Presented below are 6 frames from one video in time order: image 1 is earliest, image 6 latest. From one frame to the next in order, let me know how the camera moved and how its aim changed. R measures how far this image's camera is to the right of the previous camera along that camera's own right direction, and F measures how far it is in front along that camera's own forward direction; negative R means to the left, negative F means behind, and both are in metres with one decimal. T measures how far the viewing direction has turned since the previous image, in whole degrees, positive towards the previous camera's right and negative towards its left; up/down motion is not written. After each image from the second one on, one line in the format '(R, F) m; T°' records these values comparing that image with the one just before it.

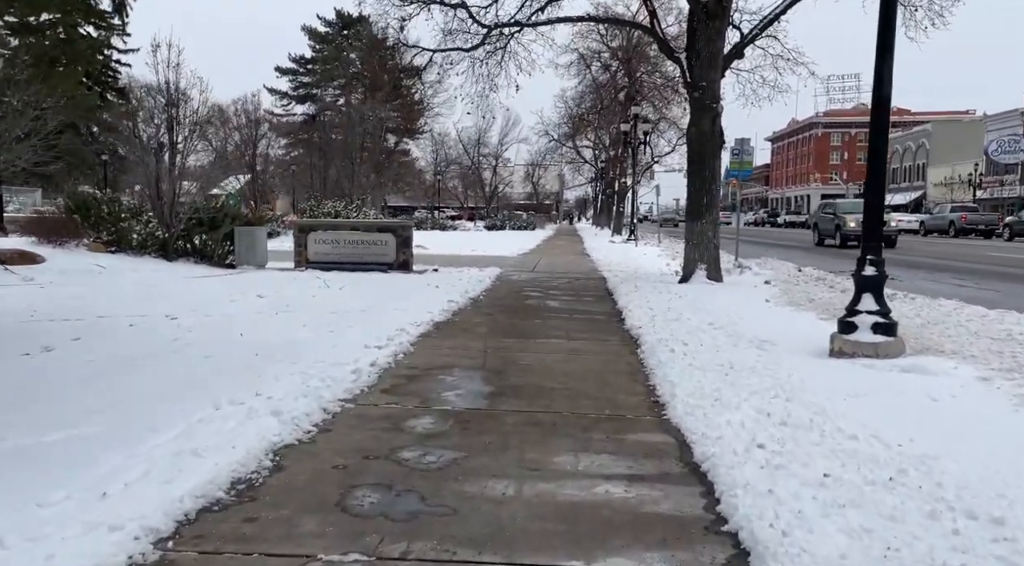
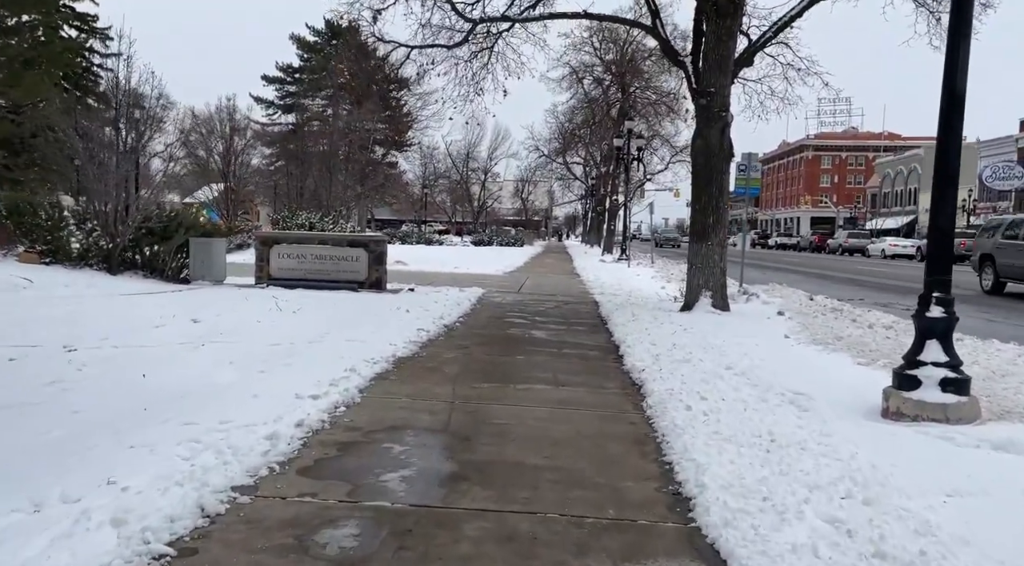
(+0.1, +1.6) m; +1°
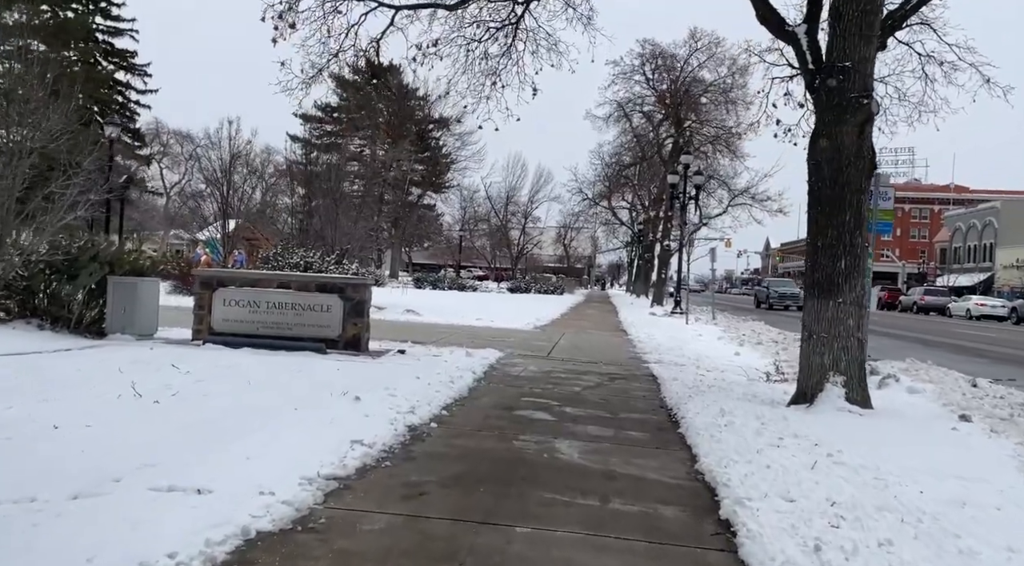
(+0.2, +4.4) m; -3°
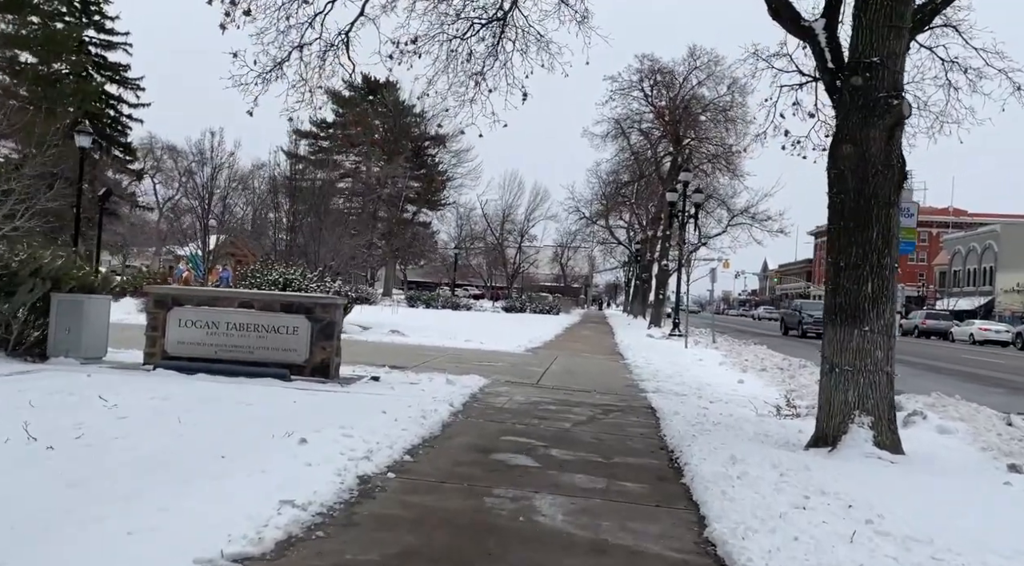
(+0.2, +1.1) m; 0°
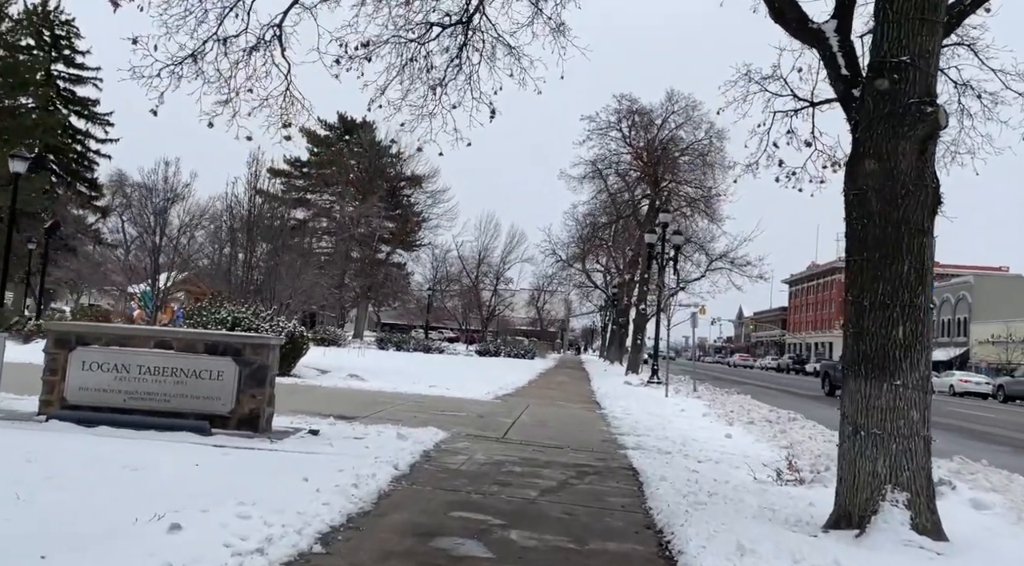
(+0.2, +1.4) m; +2°
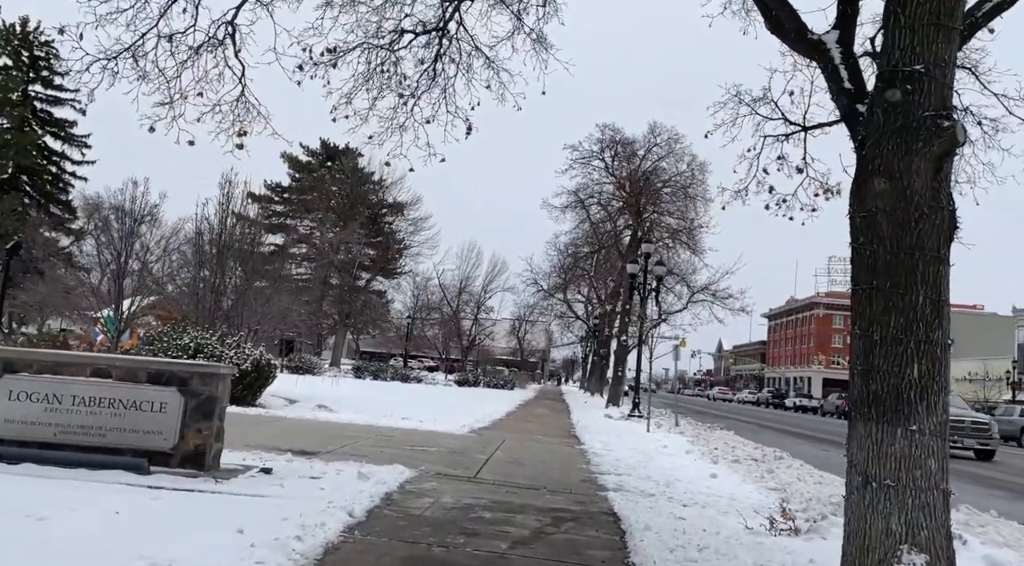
(+0.1, +0.7) m; +1°
